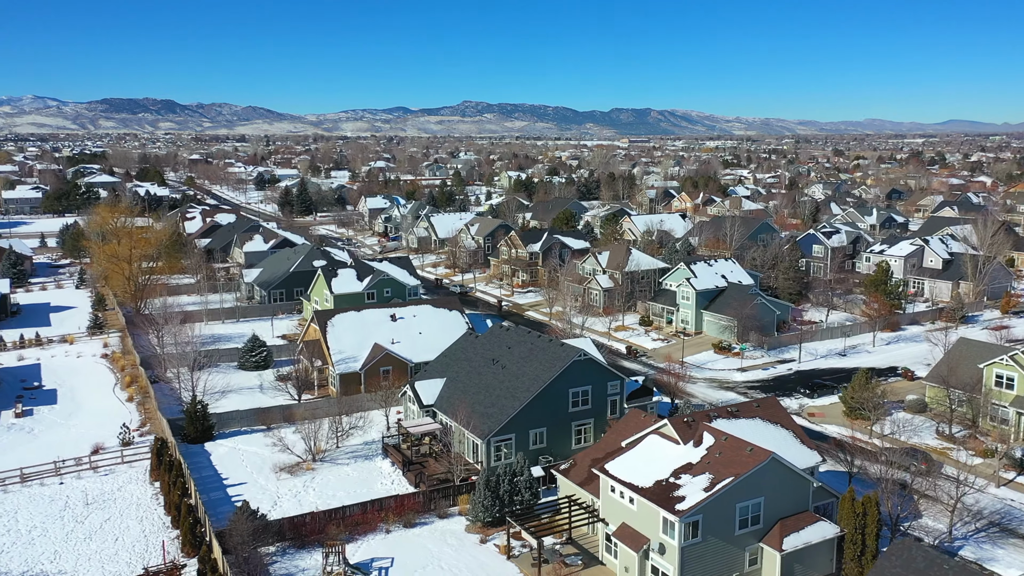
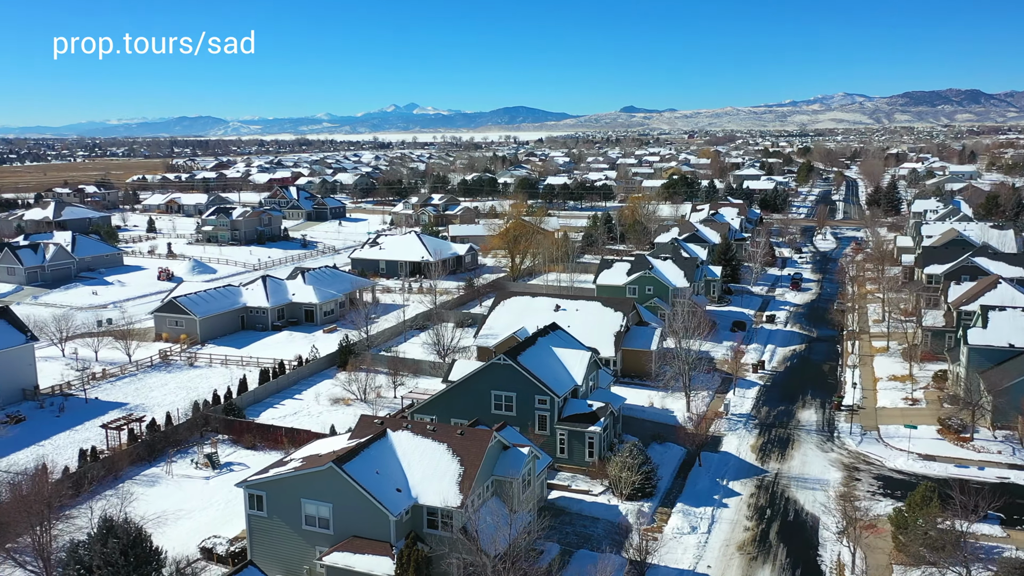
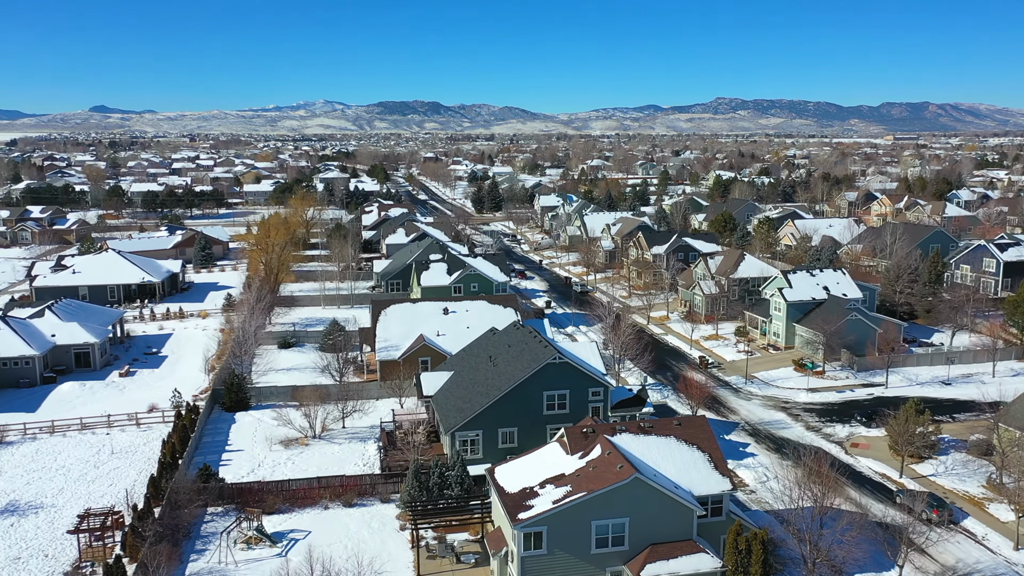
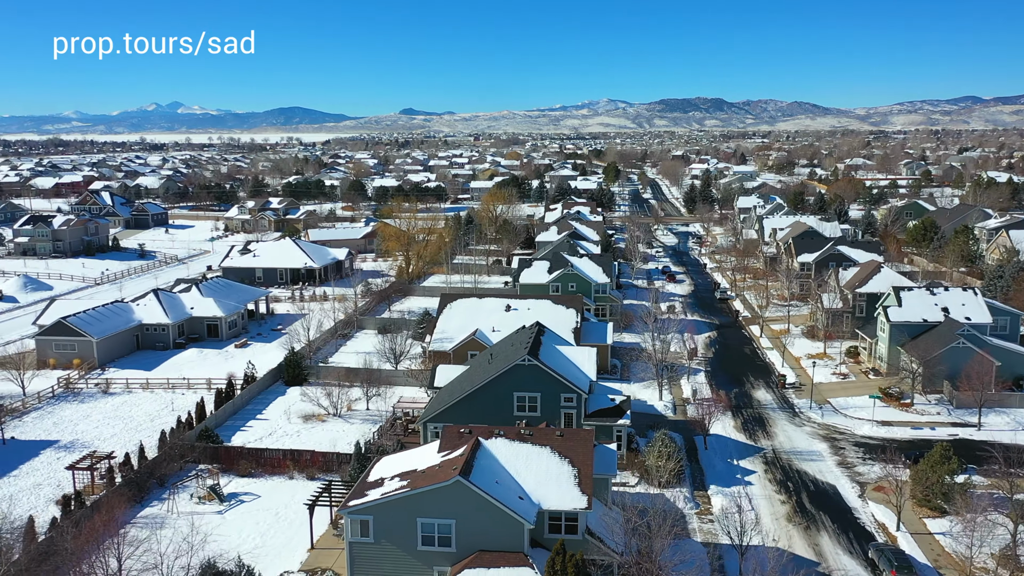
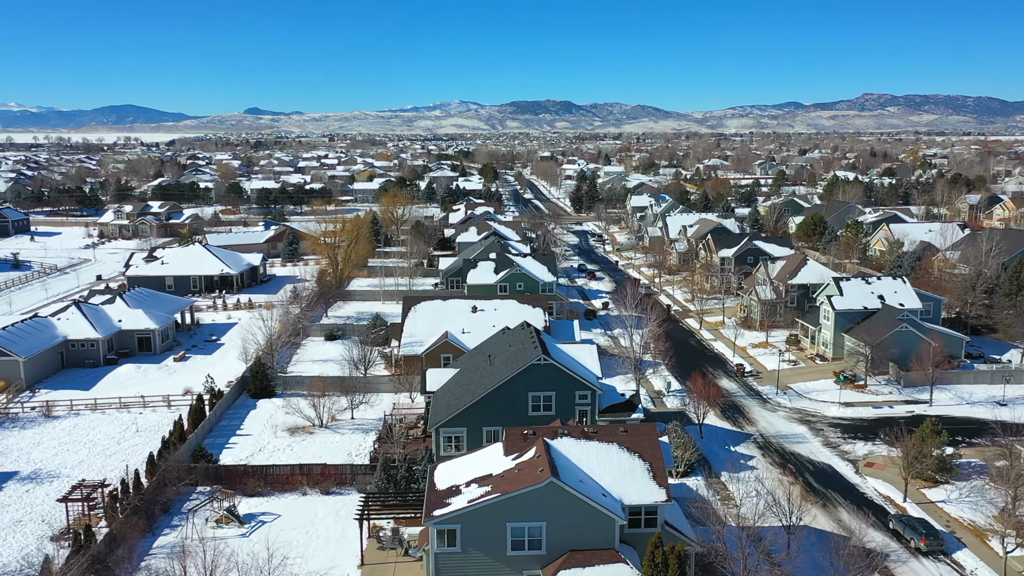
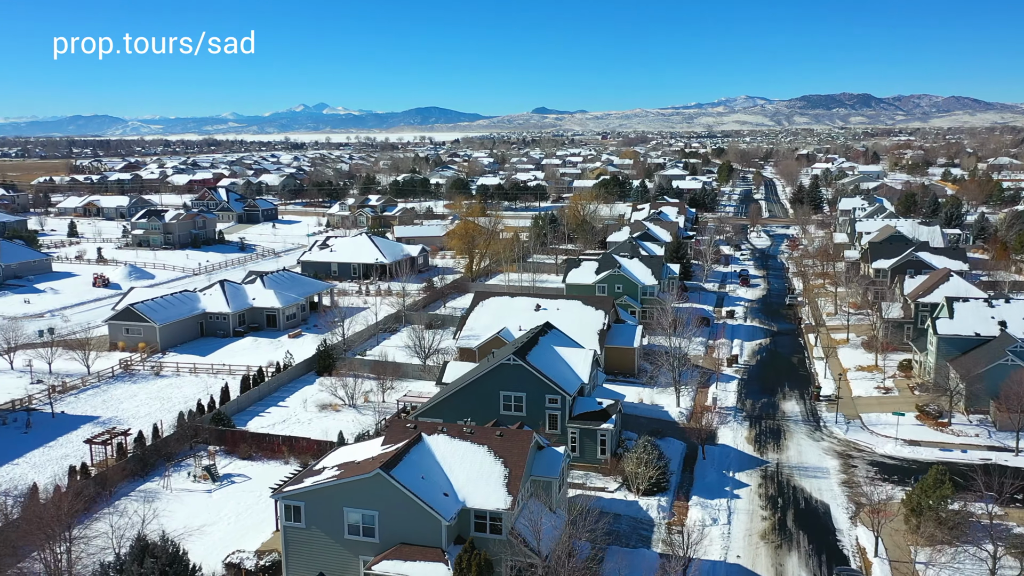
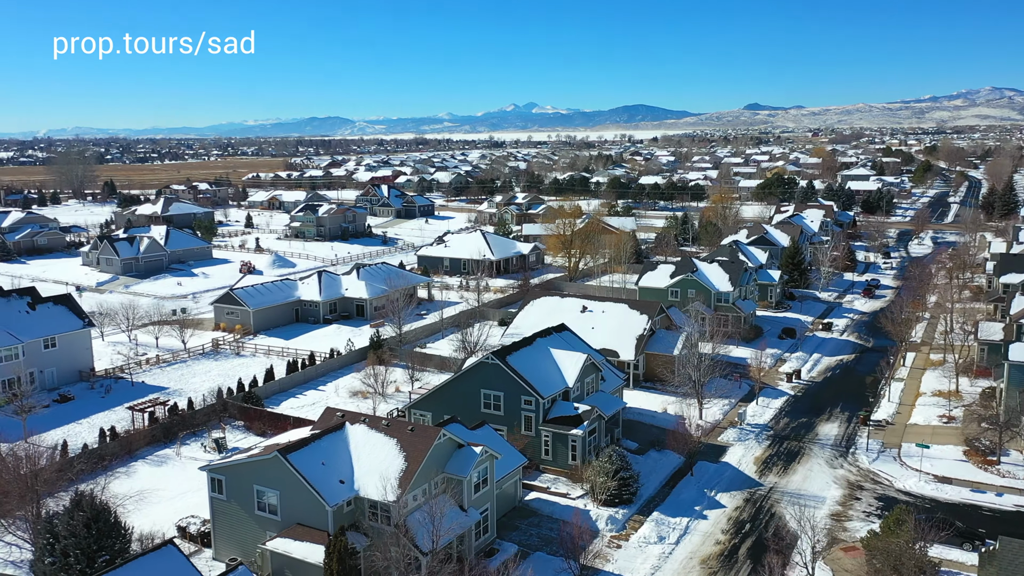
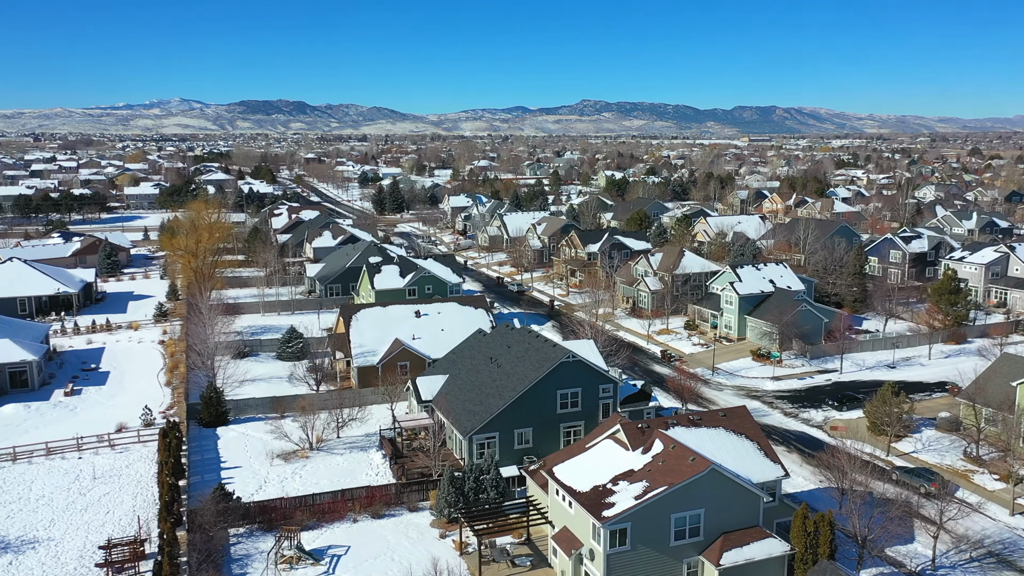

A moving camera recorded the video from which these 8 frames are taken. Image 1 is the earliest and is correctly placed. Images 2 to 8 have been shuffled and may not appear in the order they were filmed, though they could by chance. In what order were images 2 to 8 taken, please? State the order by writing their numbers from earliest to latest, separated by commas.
8, 3, 5, 4, 6, 2, 7
